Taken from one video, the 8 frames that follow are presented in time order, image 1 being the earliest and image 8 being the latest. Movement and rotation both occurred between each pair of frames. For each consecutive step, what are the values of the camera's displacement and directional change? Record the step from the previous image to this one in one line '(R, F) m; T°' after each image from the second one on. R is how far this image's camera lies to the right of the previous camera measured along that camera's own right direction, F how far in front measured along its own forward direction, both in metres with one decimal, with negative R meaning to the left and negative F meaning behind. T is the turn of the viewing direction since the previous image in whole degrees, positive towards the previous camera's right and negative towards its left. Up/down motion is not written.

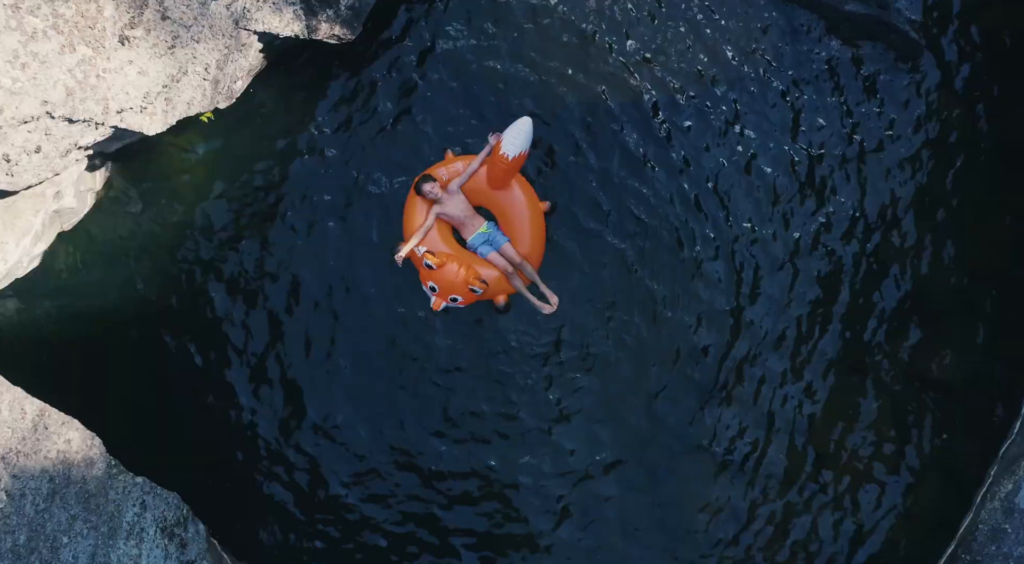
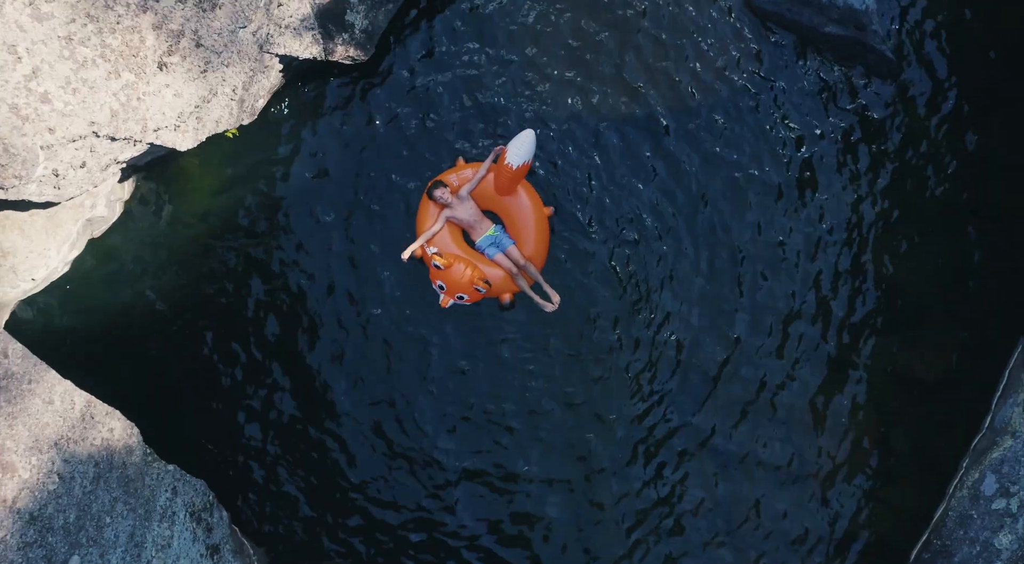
(0.0, -0.8) m; 0°
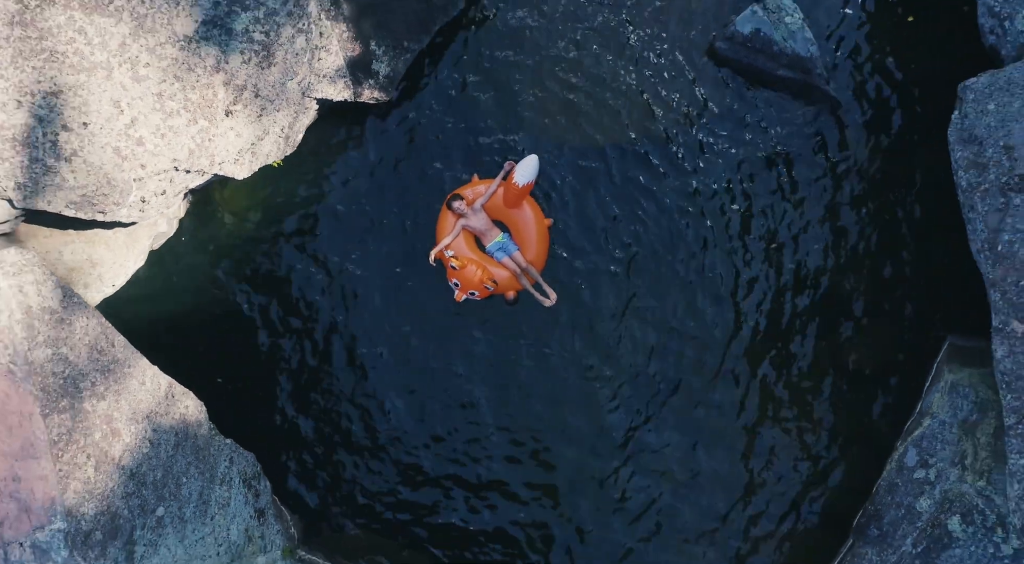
(0.0, -2.1) m; 0°
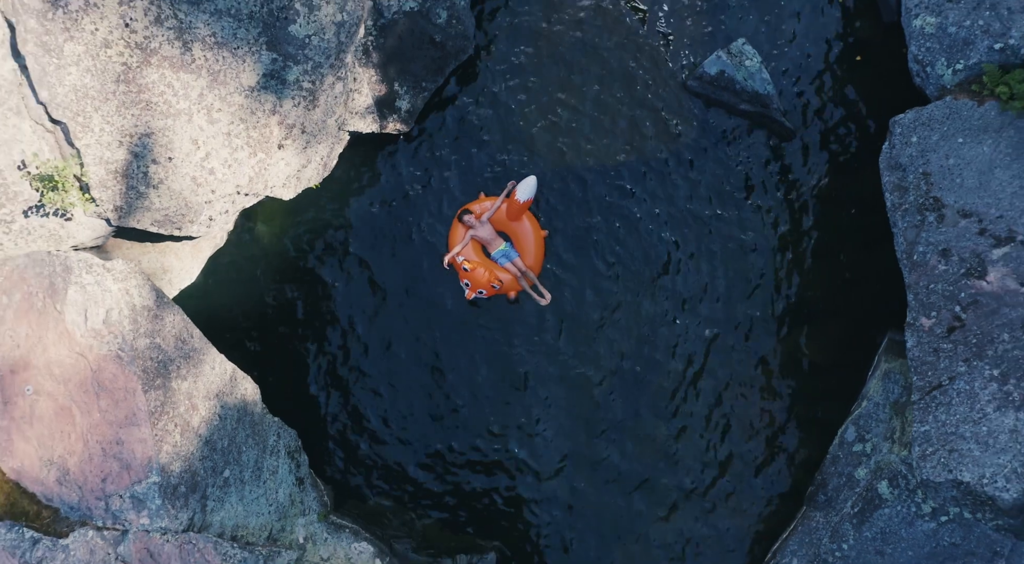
(0.0, -2.4) m; 0°
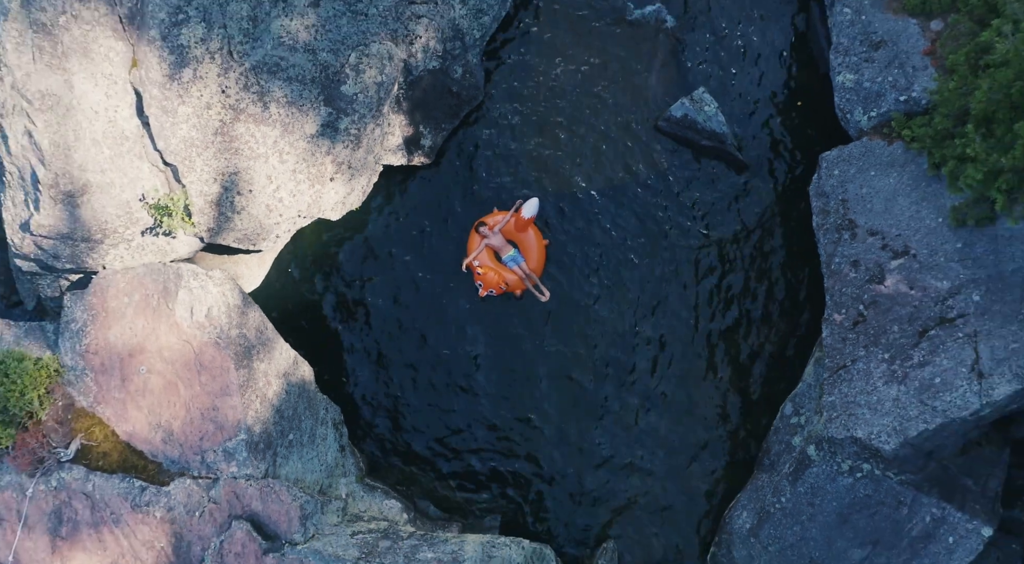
(-0.1, -3.6) m; 0°
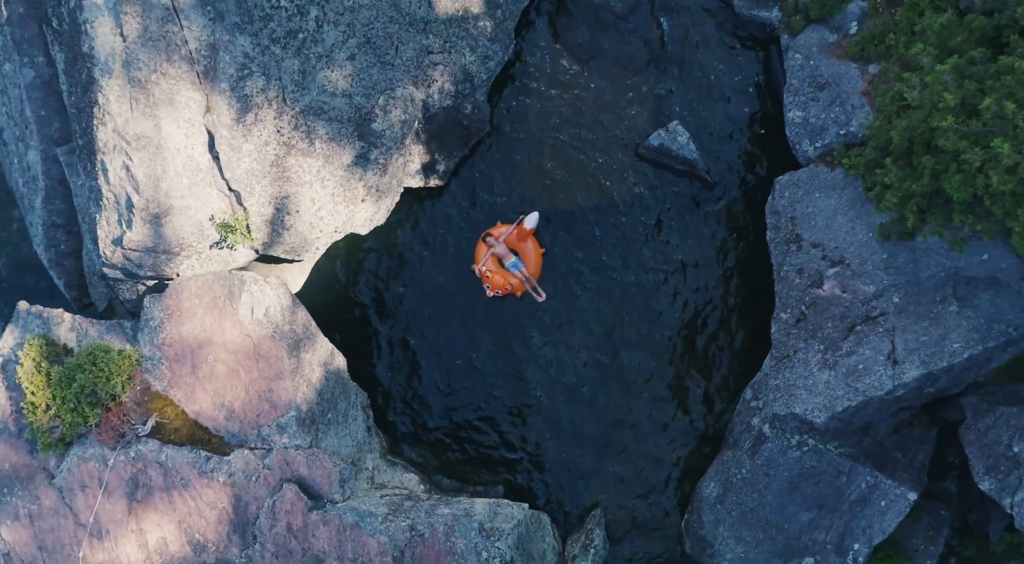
(0.0, -3.3) m; 0°
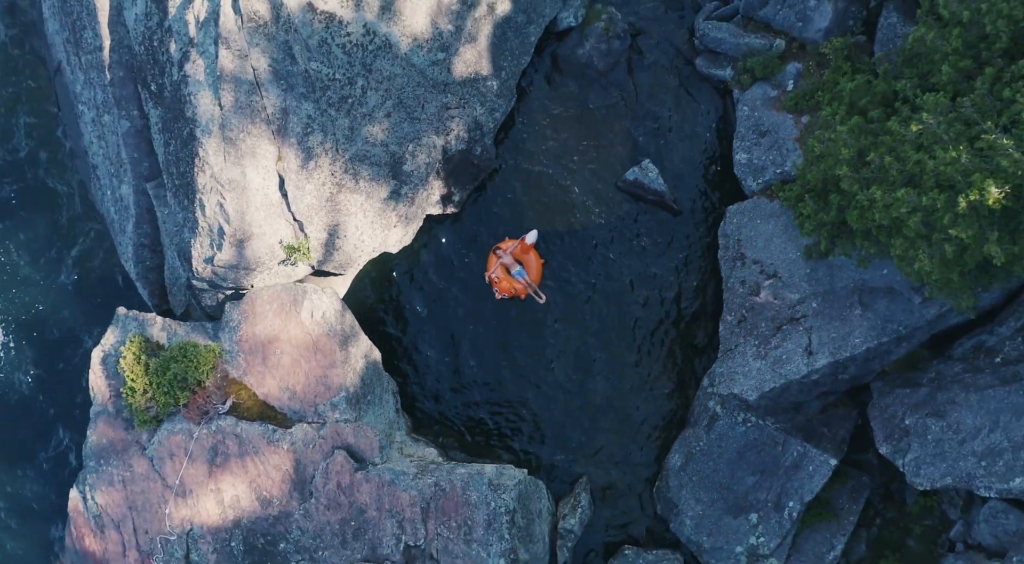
(-0.1, -5.2) m; 0°
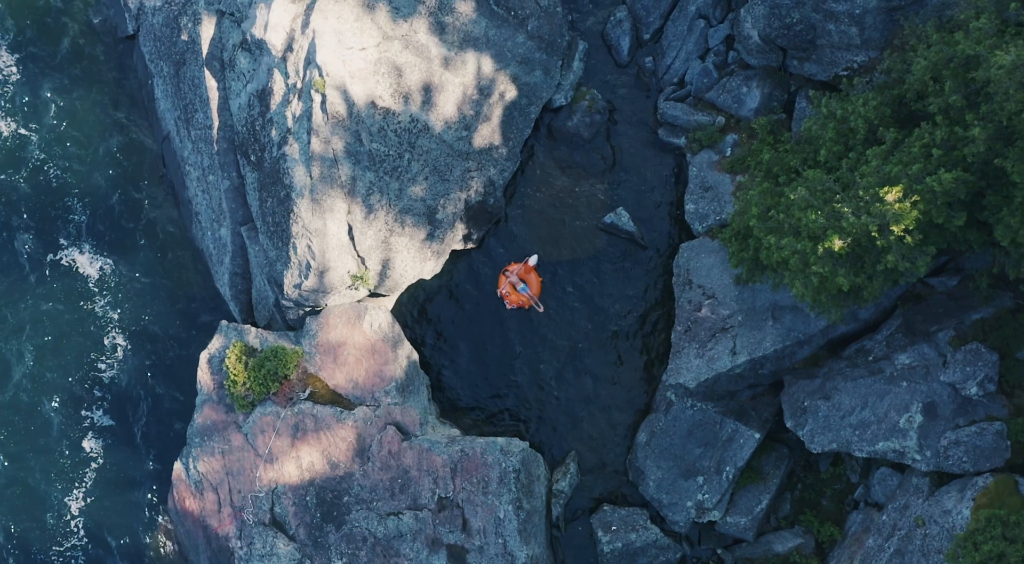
(-0.1, -8.7) m; 0°
